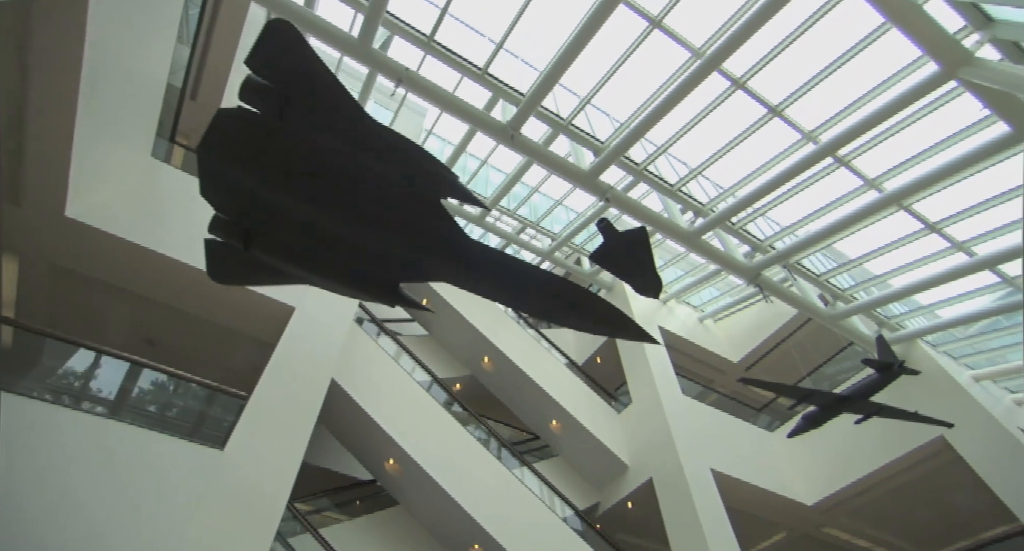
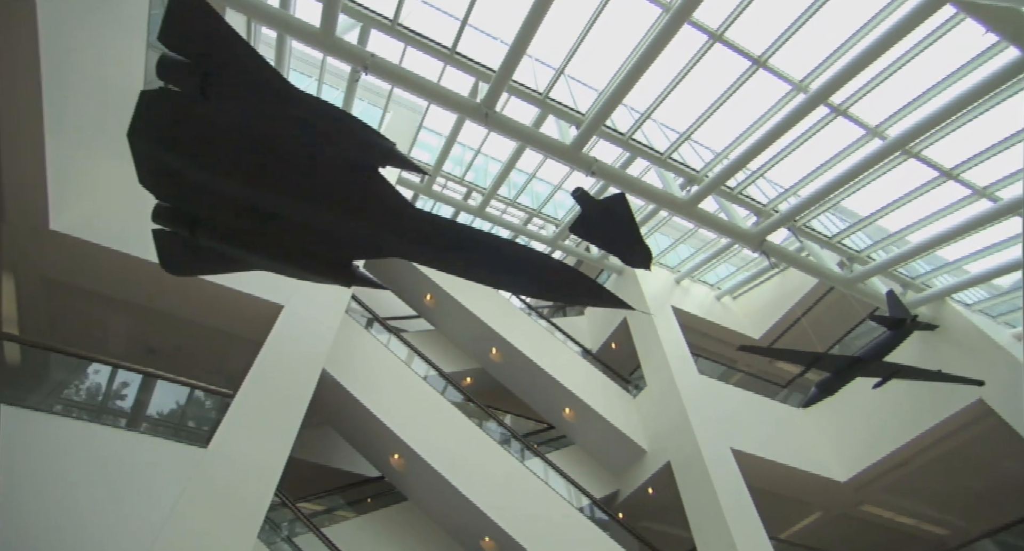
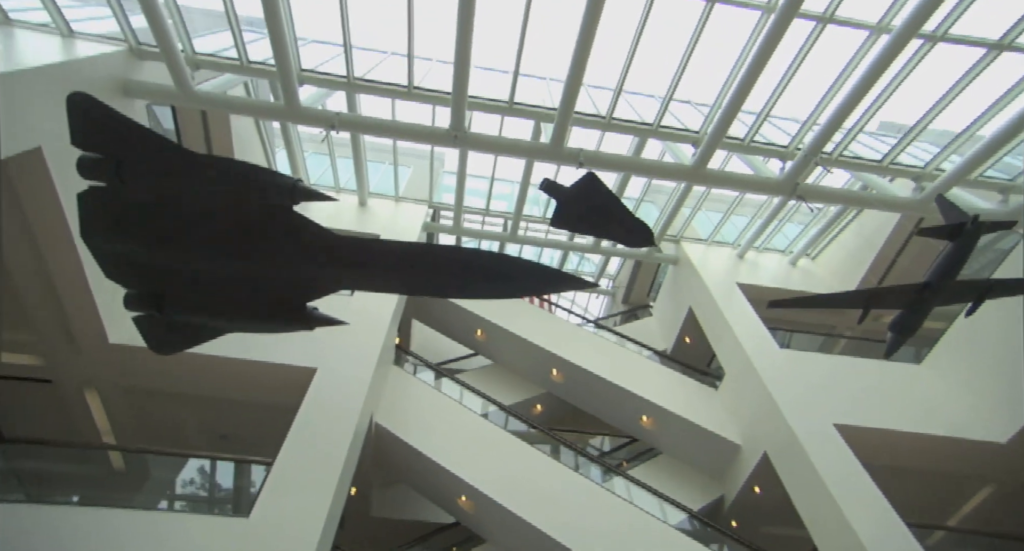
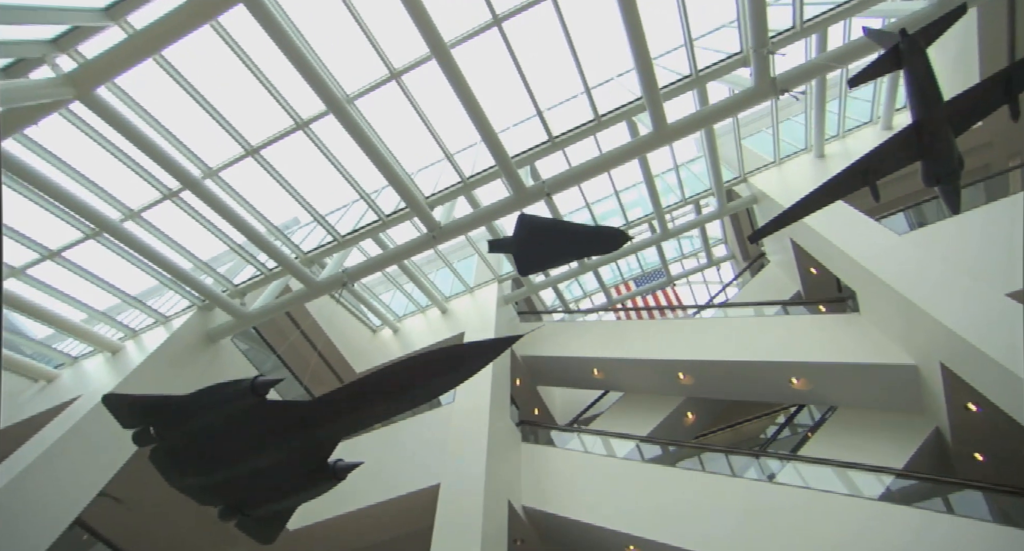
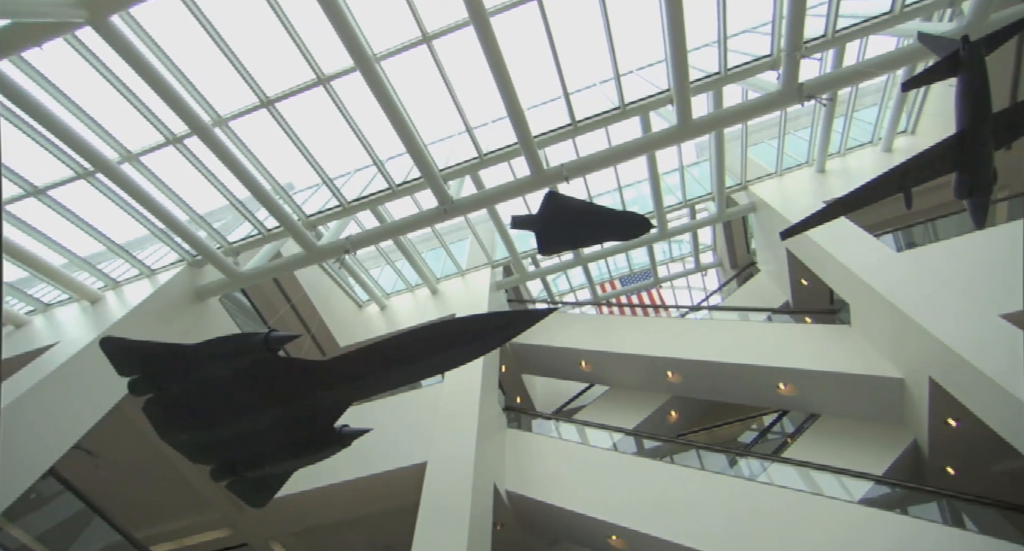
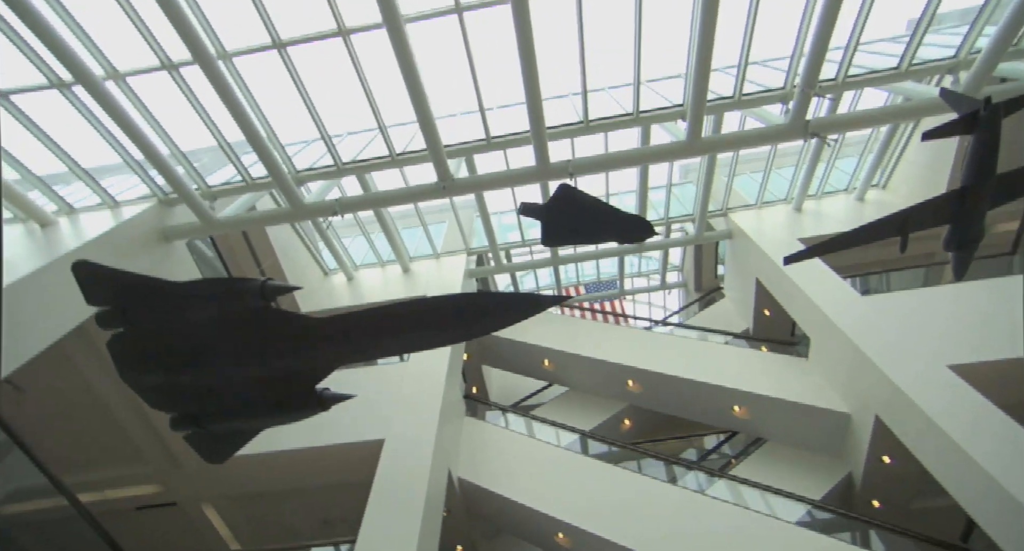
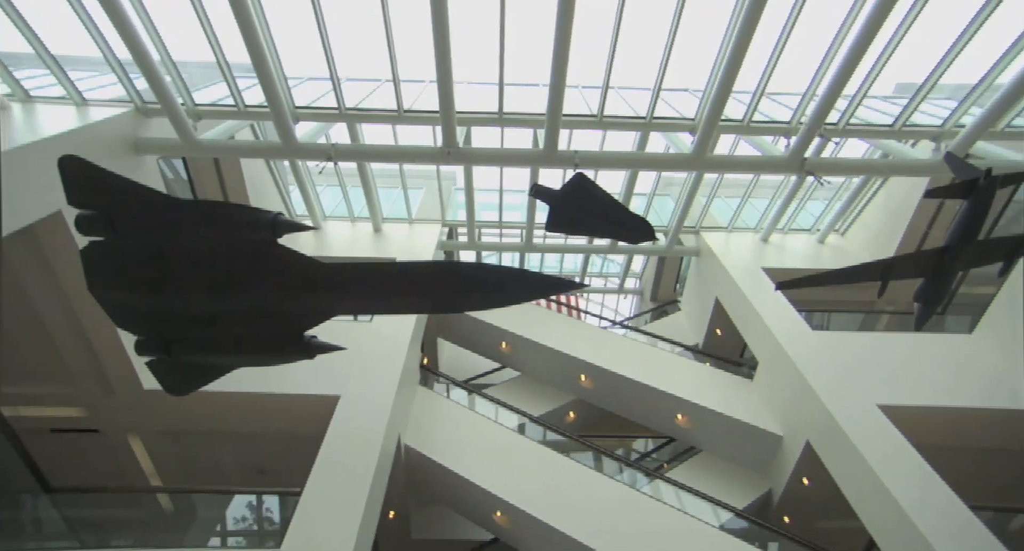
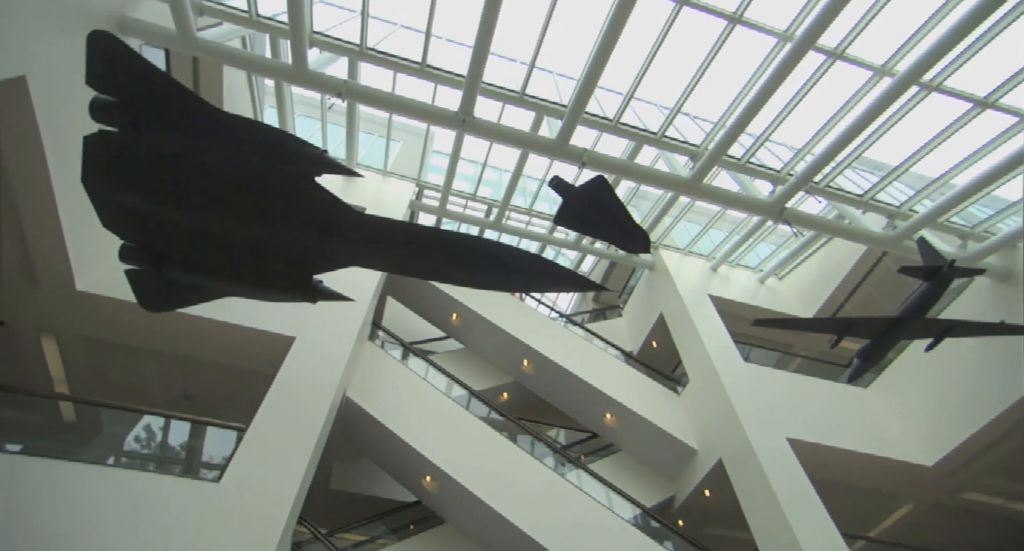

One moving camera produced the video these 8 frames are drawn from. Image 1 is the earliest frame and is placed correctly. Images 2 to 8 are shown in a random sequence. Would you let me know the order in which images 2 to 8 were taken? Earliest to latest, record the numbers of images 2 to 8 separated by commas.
2, 8, 3, 7, 6, 5, 4
